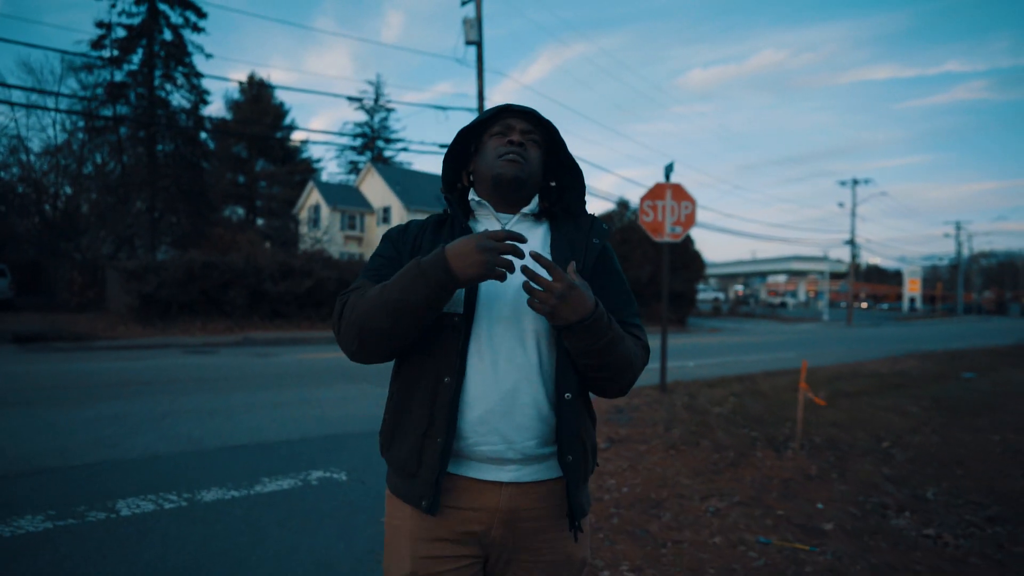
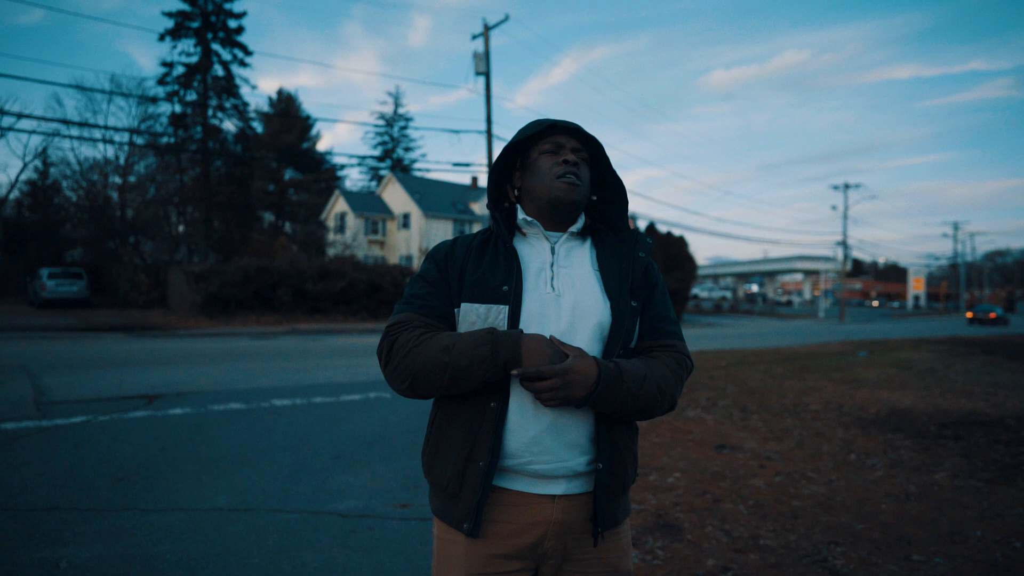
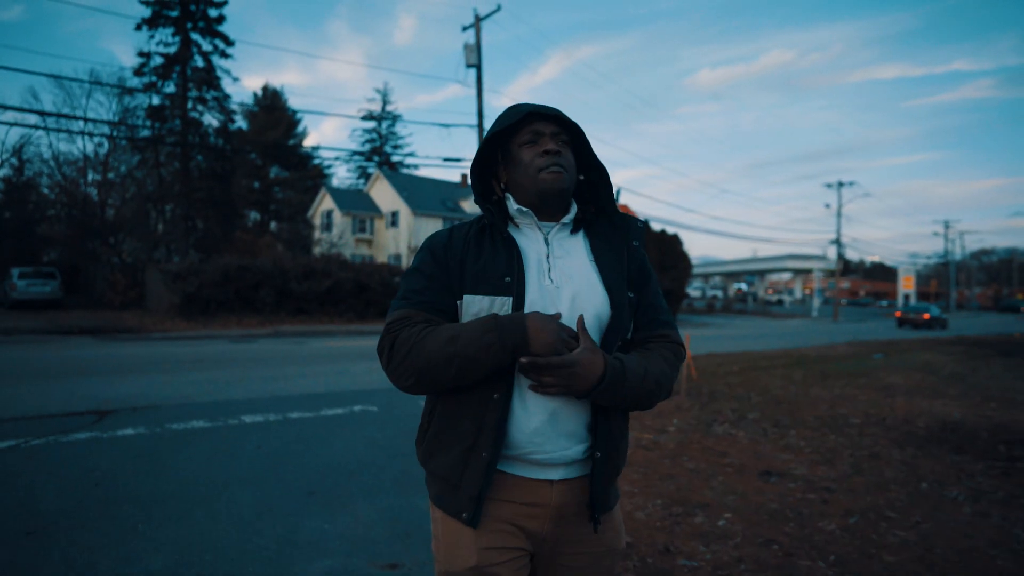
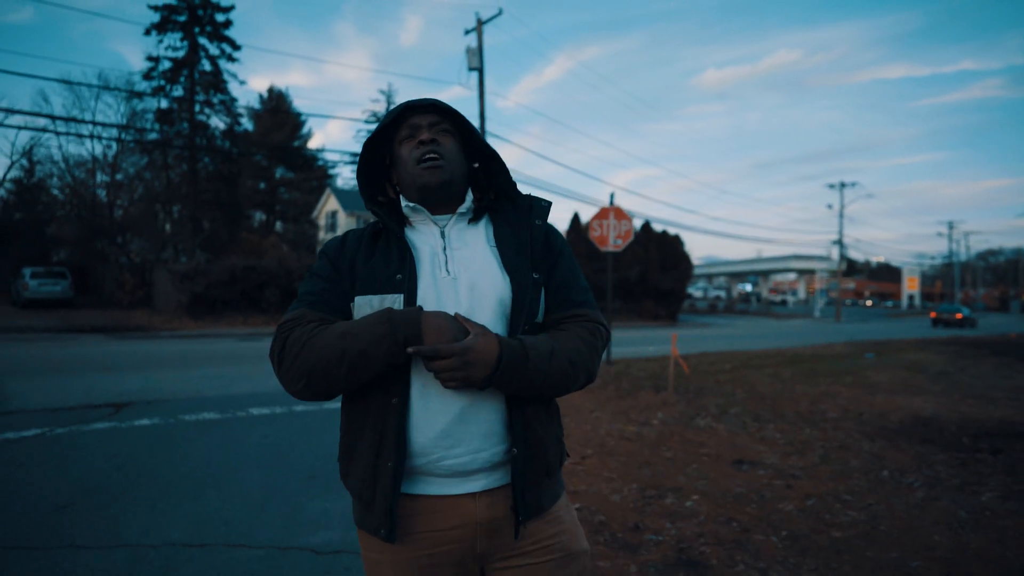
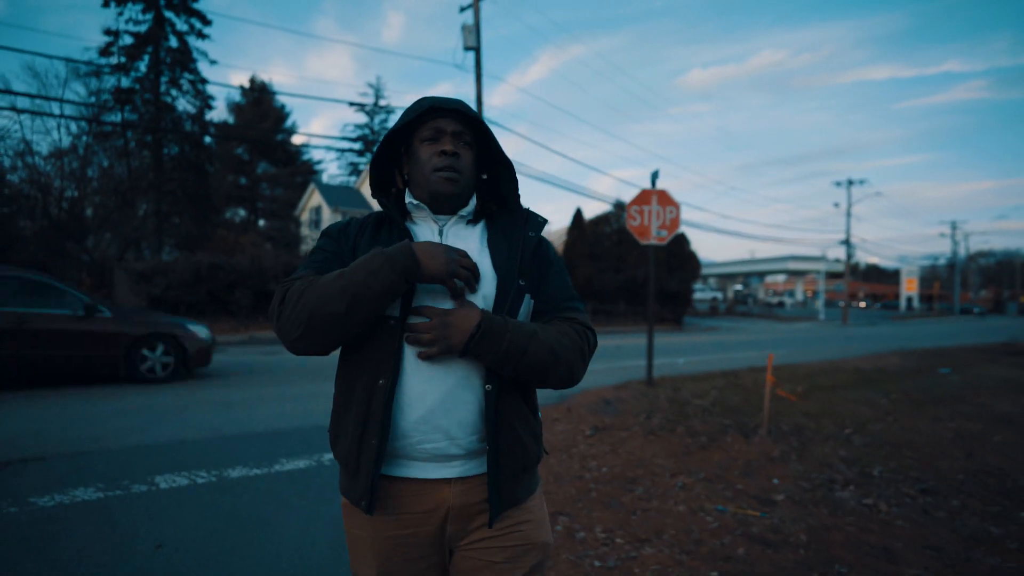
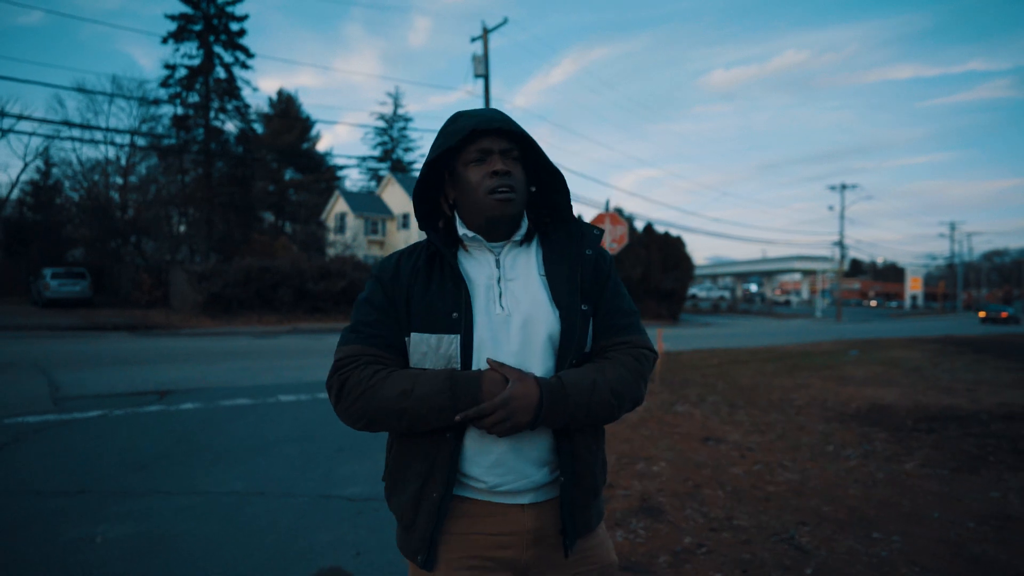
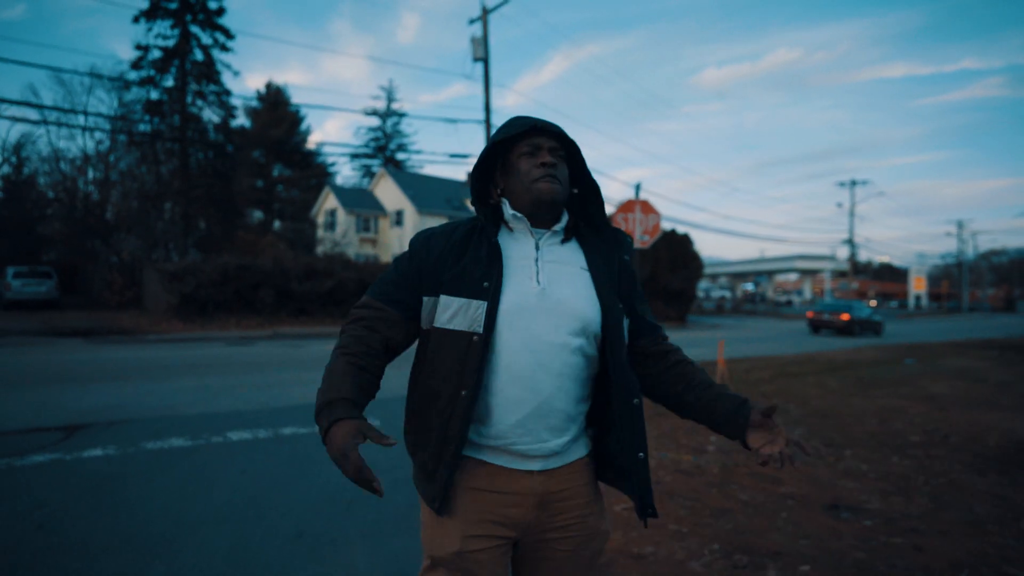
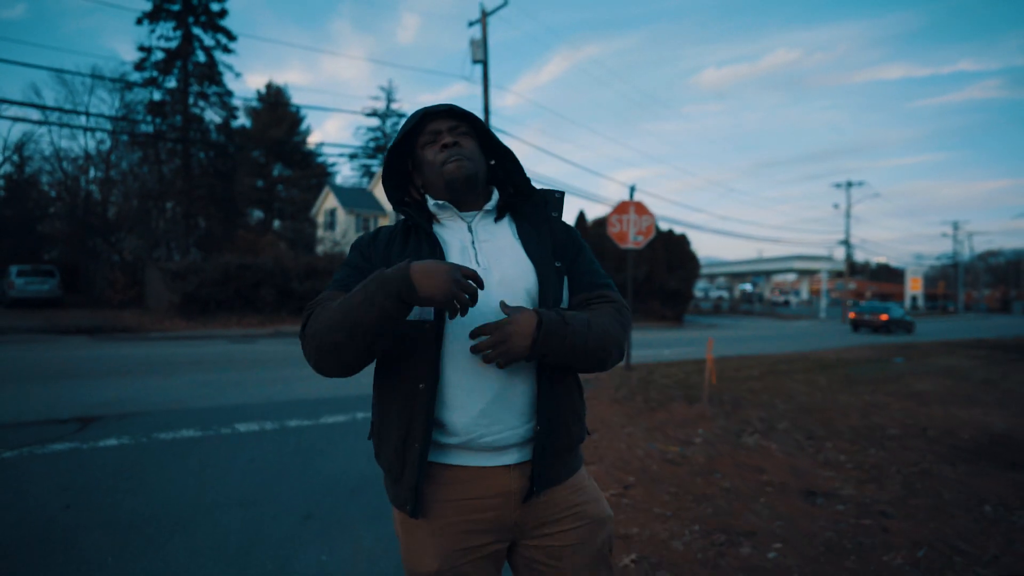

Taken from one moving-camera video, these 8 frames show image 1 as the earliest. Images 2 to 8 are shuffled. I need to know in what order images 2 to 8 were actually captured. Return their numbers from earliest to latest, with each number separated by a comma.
5, 7, 8, 3, 4, 2, 6
